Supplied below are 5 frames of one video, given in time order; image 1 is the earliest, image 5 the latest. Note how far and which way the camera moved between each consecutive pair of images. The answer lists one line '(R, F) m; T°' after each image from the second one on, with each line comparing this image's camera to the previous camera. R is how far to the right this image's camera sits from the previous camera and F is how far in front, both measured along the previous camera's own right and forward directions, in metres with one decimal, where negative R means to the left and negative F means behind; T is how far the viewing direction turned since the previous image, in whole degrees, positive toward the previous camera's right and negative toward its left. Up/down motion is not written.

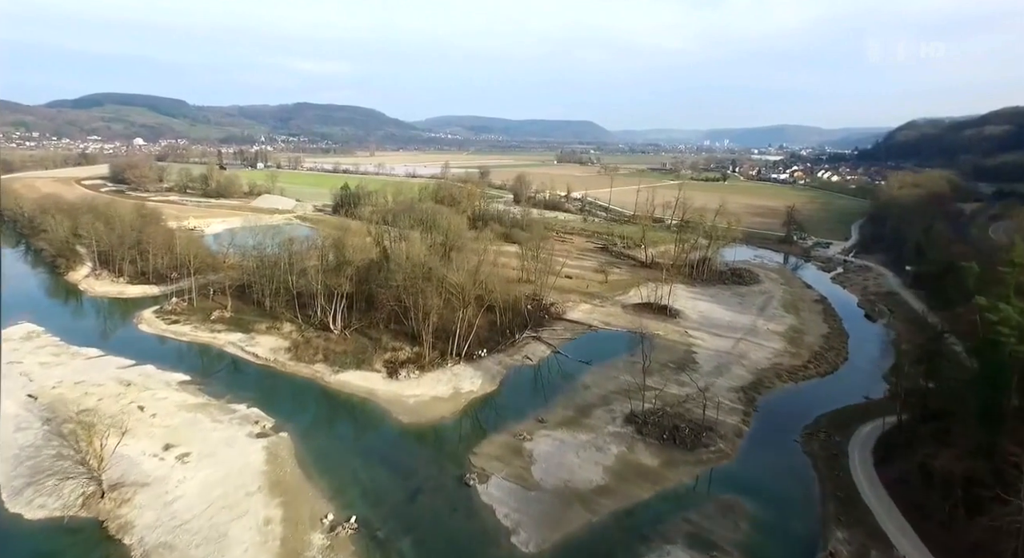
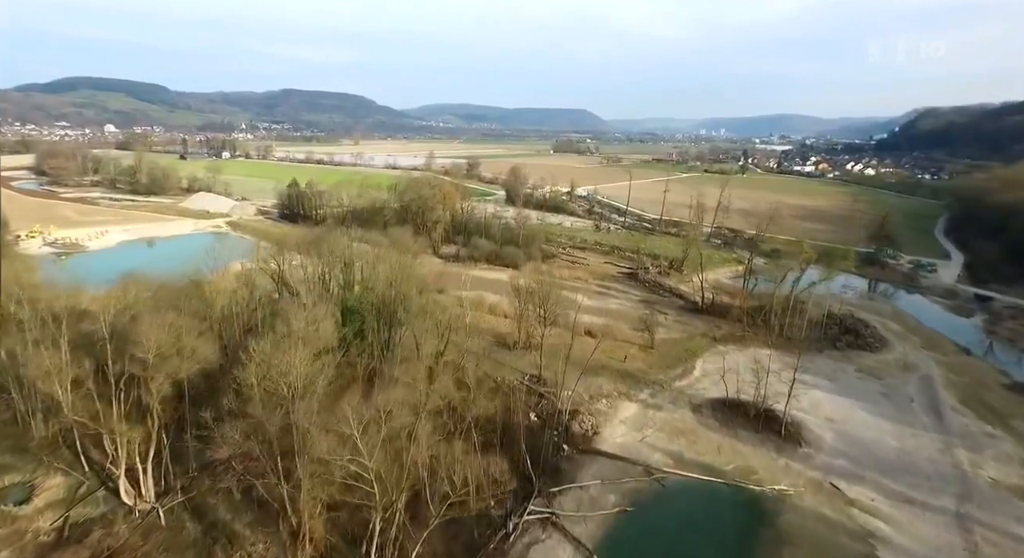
(+0.1, +12.9) m; +1°
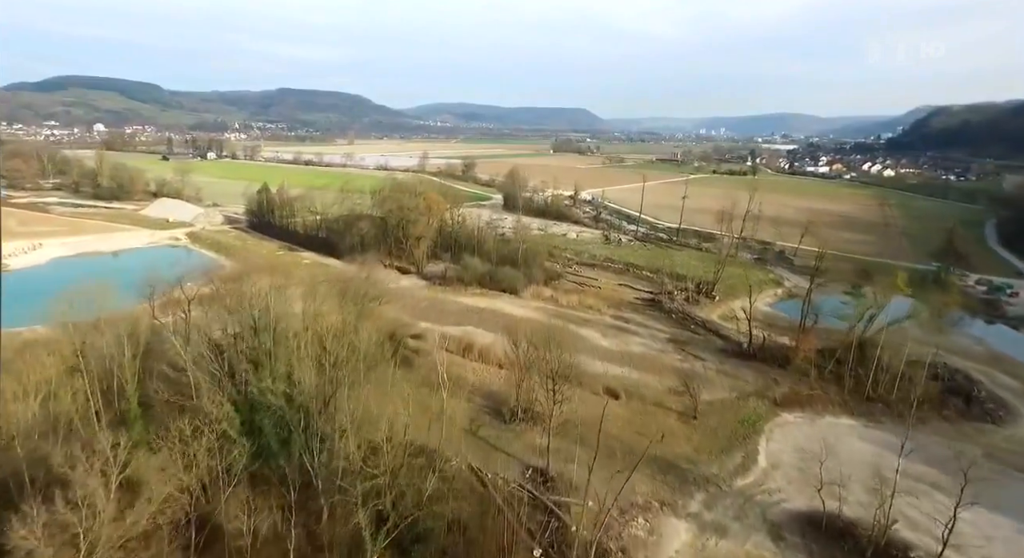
(+0.1, +5.7) m; 0°
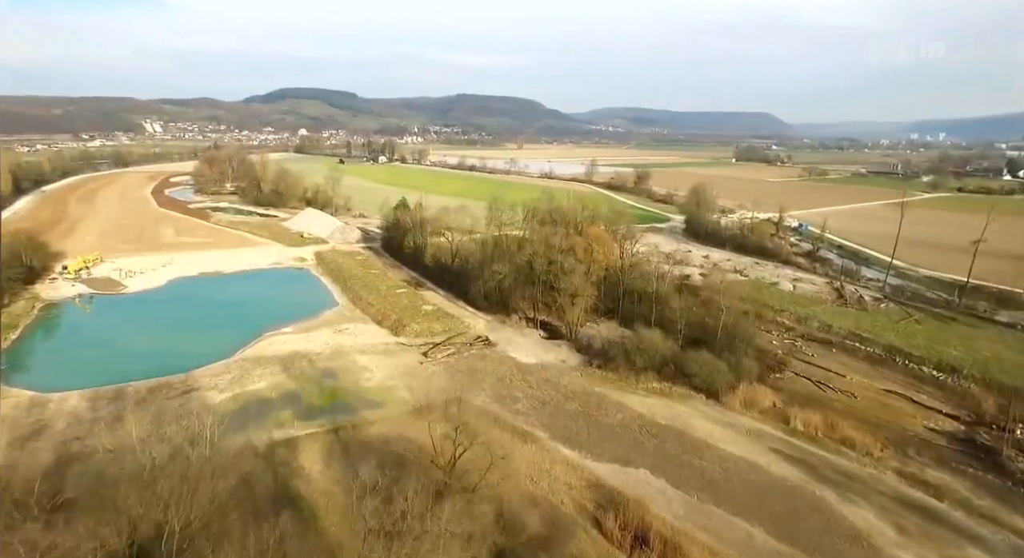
(-1.5, +9.2) m; -16°
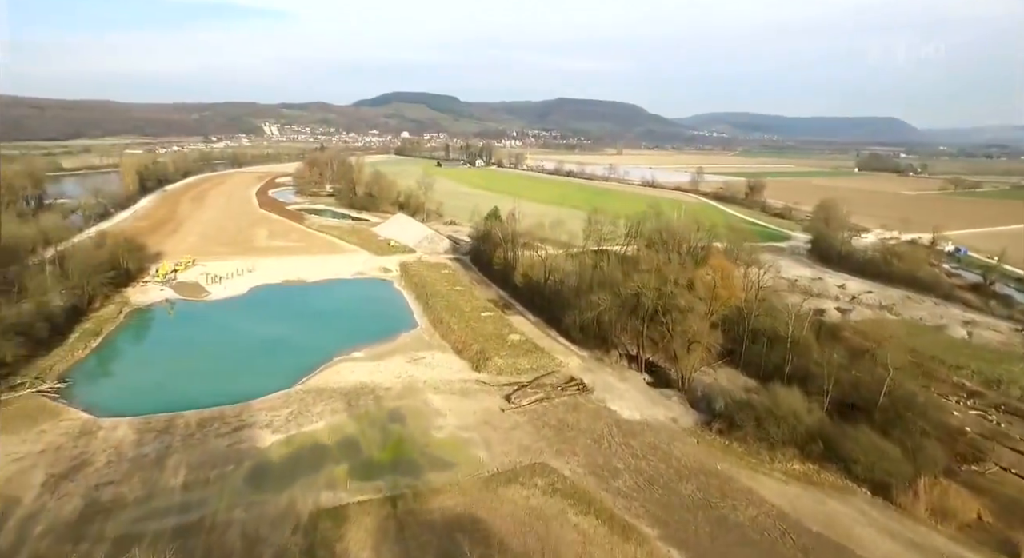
(-0.4, +3.4) m; -9°
